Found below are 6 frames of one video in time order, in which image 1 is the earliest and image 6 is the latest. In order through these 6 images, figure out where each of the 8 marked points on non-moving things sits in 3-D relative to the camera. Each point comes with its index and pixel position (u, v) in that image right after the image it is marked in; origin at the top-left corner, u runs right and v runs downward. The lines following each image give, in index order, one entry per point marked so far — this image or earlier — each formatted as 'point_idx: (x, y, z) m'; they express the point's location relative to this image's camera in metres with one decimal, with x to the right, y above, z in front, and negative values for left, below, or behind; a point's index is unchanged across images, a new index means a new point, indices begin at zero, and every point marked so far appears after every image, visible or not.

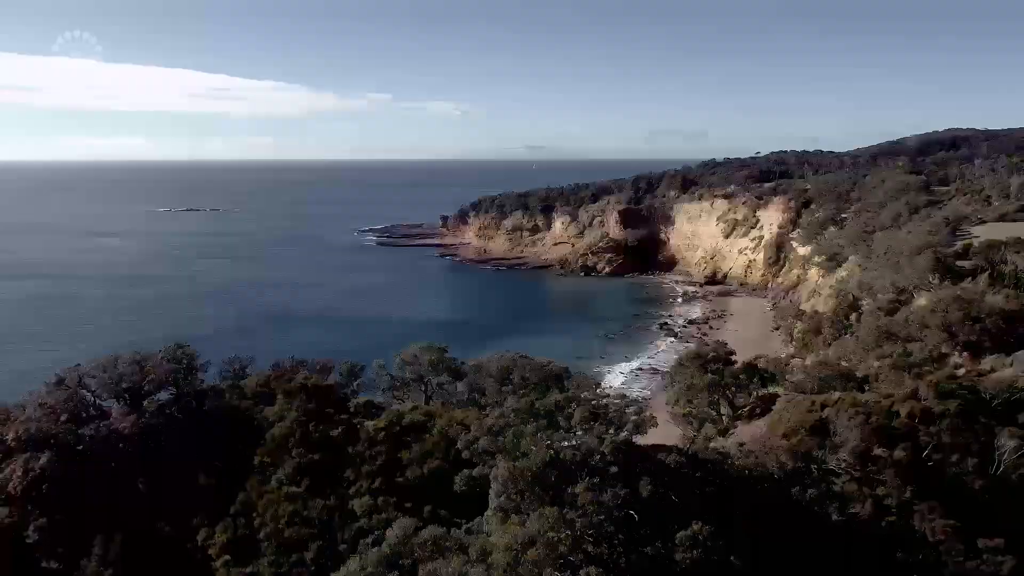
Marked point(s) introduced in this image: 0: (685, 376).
0: (+4.9, -2.5, +15.9) m
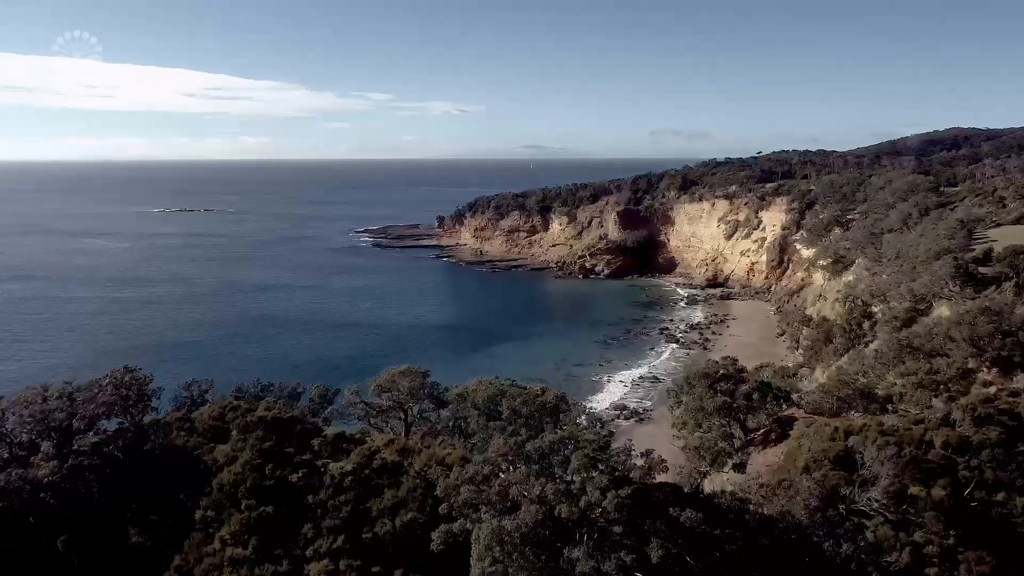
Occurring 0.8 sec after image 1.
0: (+4.7, -2.9, +14.6) m
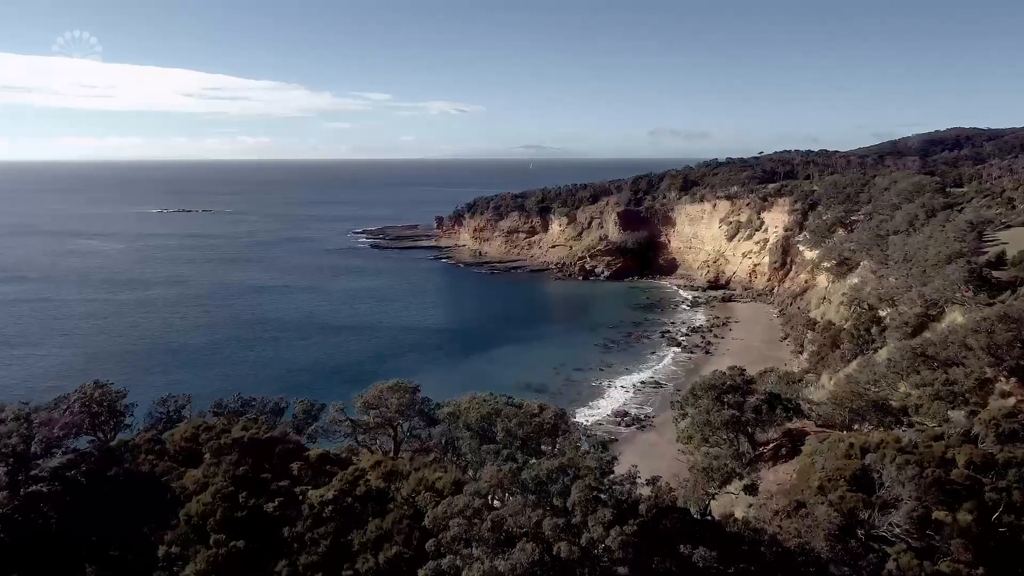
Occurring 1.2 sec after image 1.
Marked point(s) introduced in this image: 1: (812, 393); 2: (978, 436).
0: (+4.6, -3.0, +13.9) m
1: (+10.2, -3.6, +19.2) m
2: (+9.8, -3.1, +11.9) m
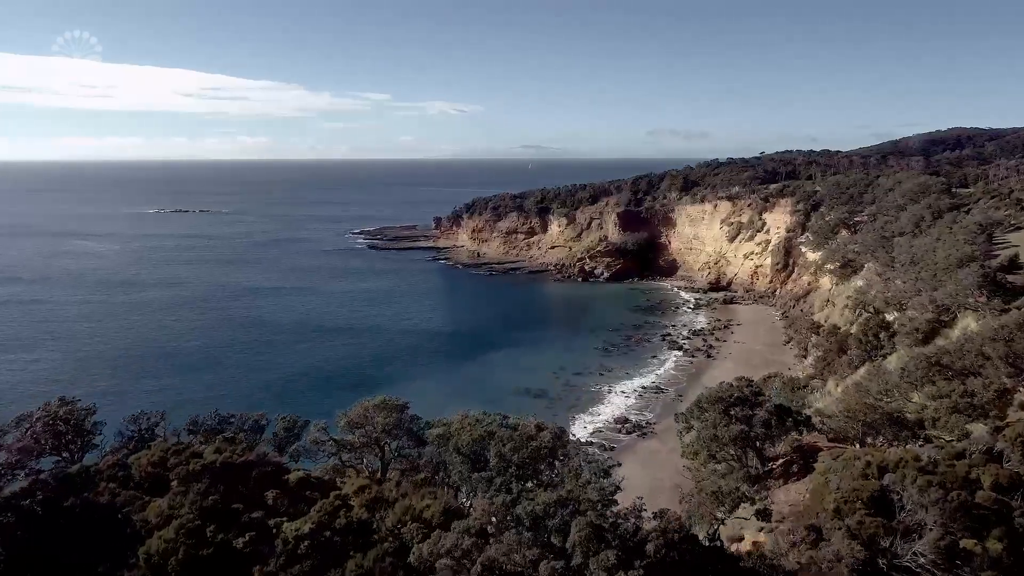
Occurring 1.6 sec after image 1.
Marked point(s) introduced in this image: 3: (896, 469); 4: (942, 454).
0: (+4.5, -3.2, +13.2) m
1: (+10.1, -3.7, +18.5) m
2: (+9.7, -3.3, +11.2) m
3: (+7.4, -3.5, +10.8) m
4: (+8.7, -3.3, +11.4) m
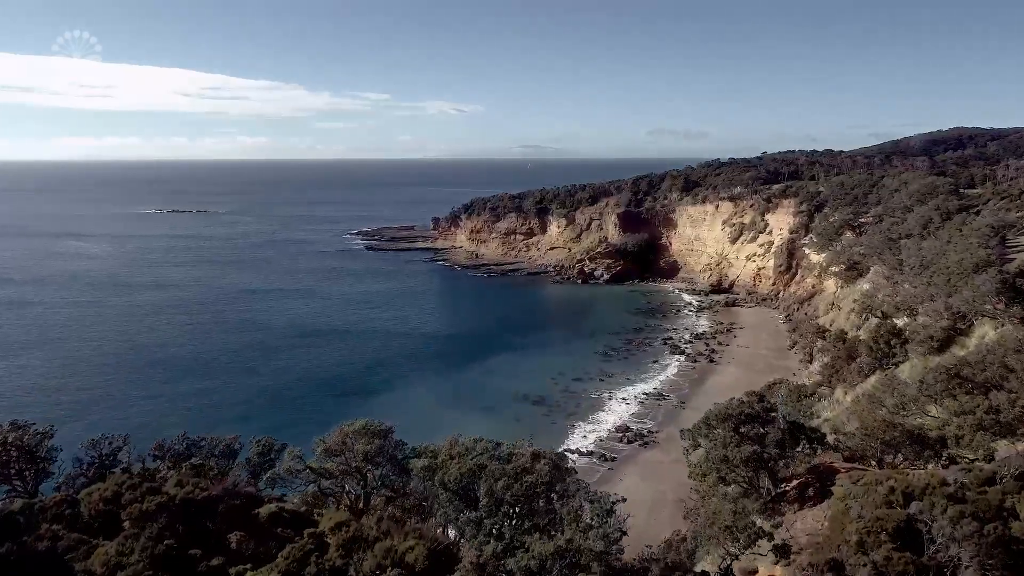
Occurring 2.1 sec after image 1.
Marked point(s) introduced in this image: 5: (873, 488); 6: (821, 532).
0: (+4.4, -3.4, +12.4) m
1: (+10.0, -4.0, +17.7) m
2: (+9.6, -3.5, +10.4) m
3: (+7.3, -3.7, +10.0) m
4: (+8.6, -3.5, +10.5) m
5: (+6.7, -3.7, +10.5) m
6: (+5.5, -4.4, +10.1) m
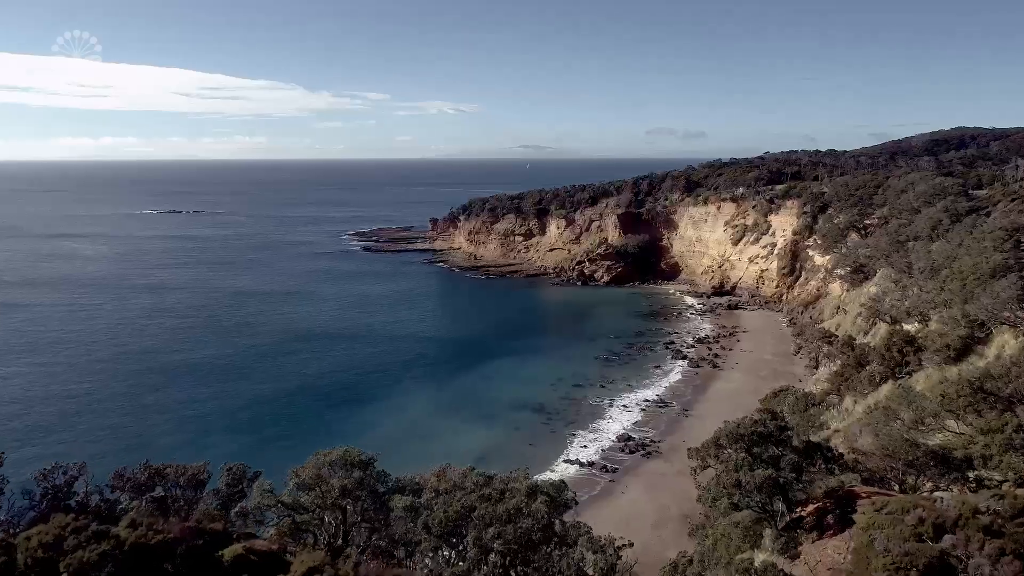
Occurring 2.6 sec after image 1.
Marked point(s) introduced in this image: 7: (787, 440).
0: (+4.3, -3.6, +11.5) m
1: (+9.9, -4.2, +16.8) m
2: (+9.6, -3.7, +9.6) m
3: (+7.2, -3.9, +9.1) m
4: (+8.5, -3.8, +9.7) m
5: (+6.6, -3.9, +9.7) m
6: (+5.5, -4.6, +9.3) m
7: (+6.2, -3.3, +12.7) m
